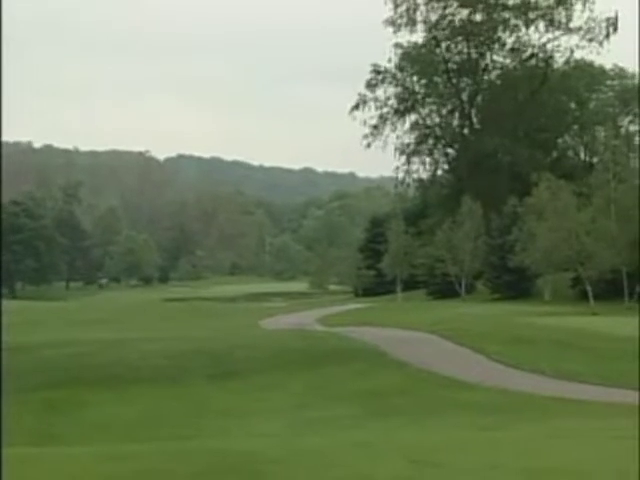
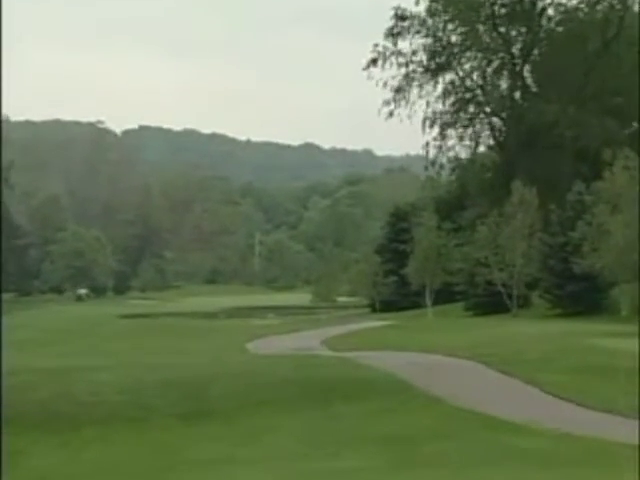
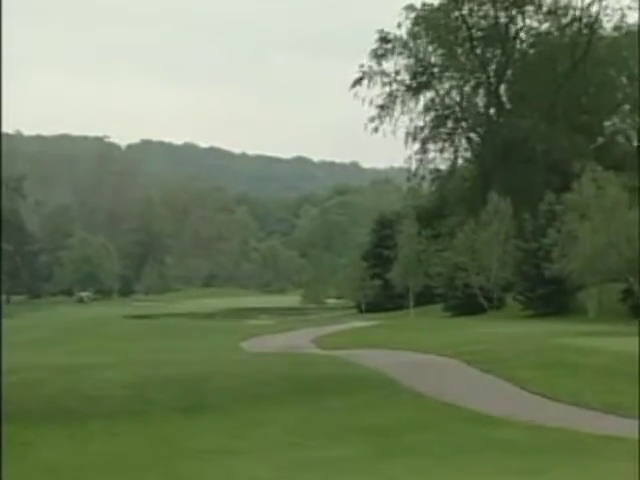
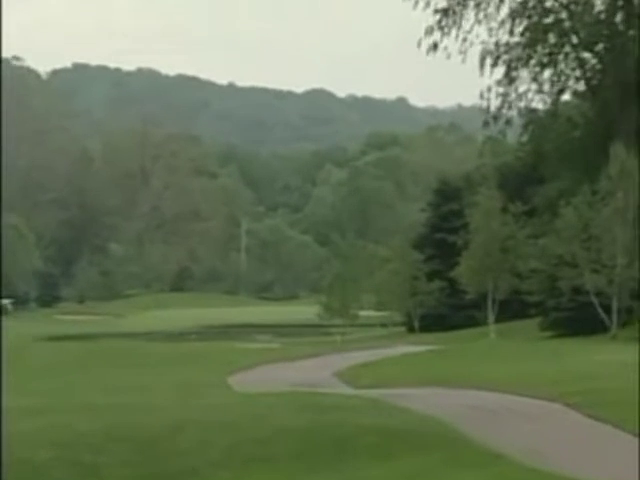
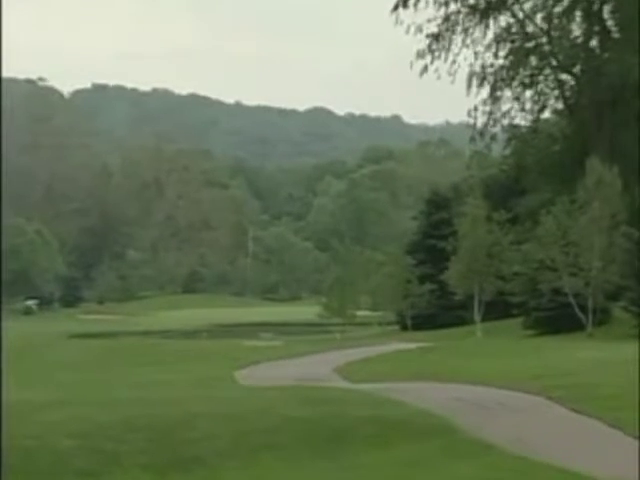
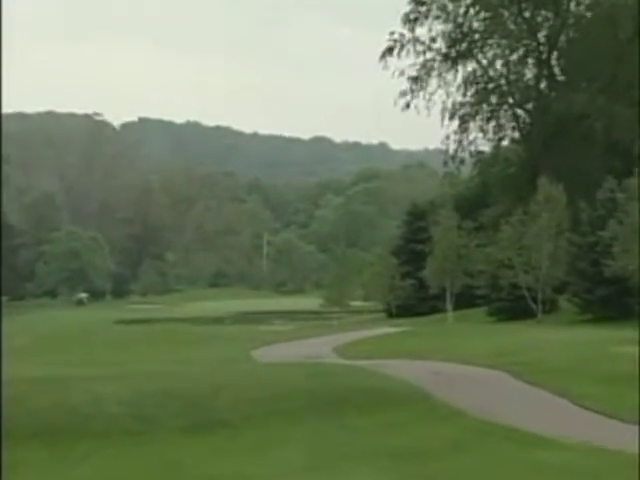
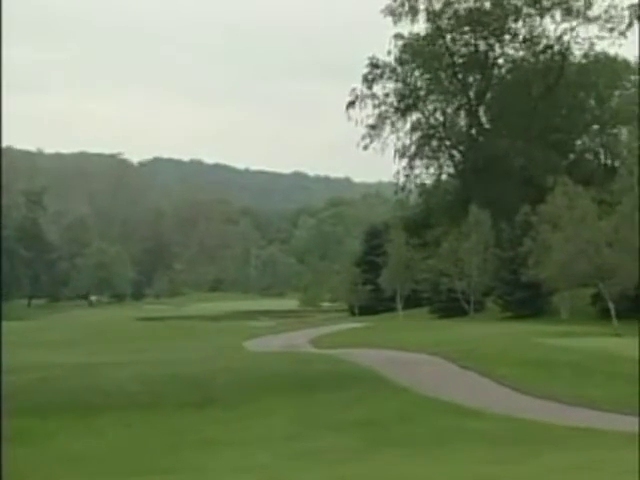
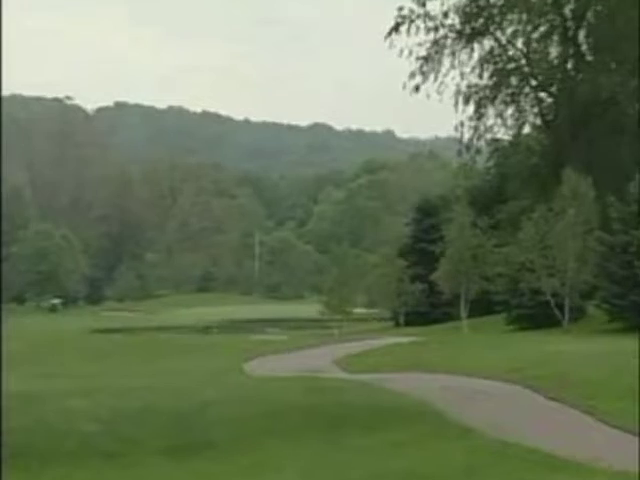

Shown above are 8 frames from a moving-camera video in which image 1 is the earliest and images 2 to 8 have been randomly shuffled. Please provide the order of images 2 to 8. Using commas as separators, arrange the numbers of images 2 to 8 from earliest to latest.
7, 3, 2, 6, 8, 5, 4
